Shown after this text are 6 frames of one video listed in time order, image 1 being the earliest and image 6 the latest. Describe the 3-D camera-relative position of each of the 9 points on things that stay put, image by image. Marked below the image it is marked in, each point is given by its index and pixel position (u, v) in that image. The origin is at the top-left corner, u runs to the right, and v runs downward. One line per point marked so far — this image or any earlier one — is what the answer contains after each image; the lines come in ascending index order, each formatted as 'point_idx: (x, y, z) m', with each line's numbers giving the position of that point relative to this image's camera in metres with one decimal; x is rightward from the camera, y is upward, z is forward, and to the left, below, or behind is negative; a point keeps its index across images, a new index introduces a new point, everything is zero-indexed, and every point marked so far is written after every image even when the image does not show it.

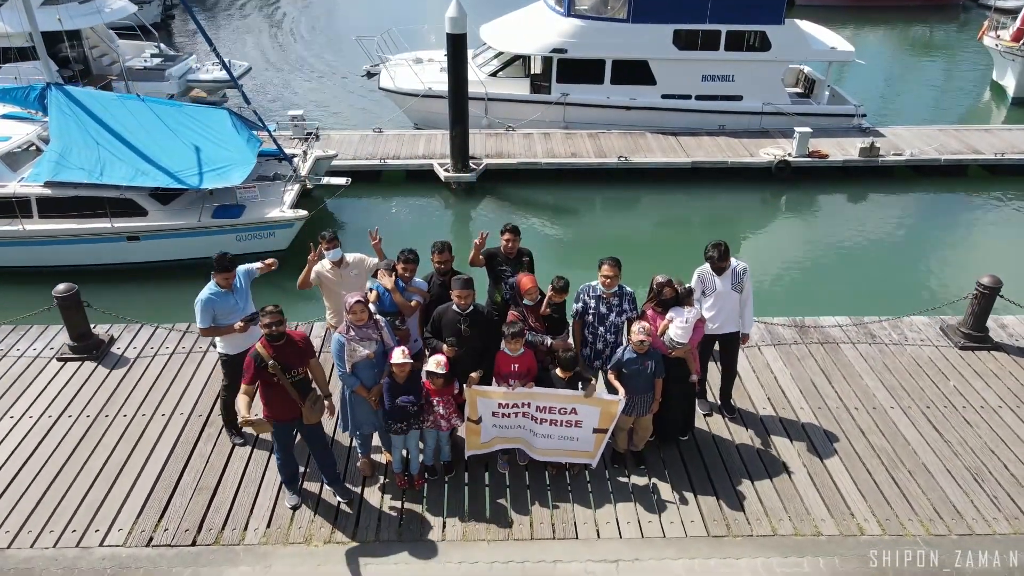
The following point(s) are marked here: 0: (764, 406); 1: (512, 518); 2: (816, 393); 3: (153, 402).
0: (+1.8, -0.9, +5.4) m
1: (0.0, -1.3, +4.4) m
2: (+2.3, -0.8, +5.5) m
3: (-2.6, -0.8, +5.3) m
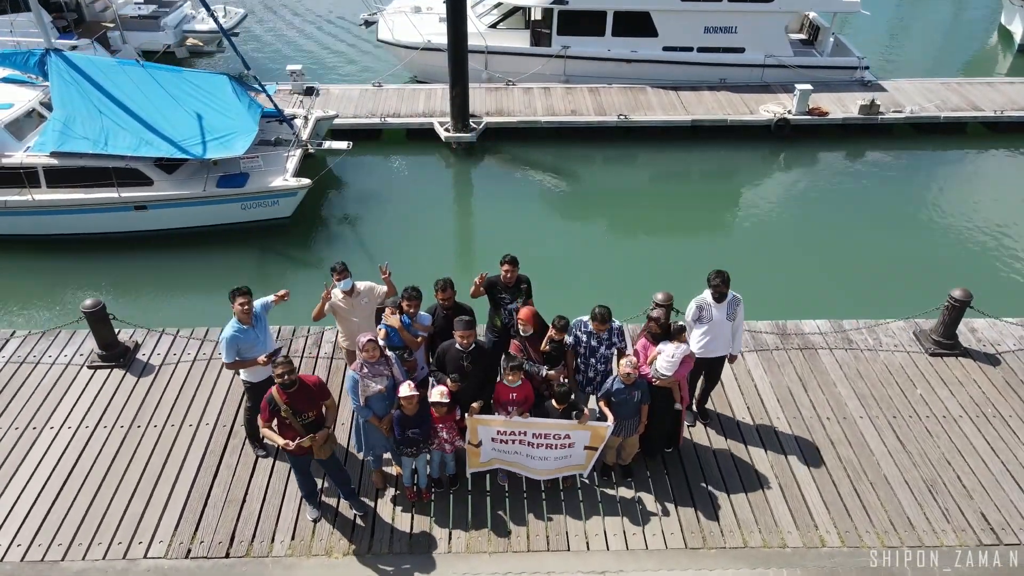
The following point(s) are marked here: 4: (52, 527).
0: (+1.8, -1.0, +5.8) m
1: (0.0, -1.6, +4.9) m
2: (+2.2, -0.9, +5.9) m
3: (-2.6, -1.0, +5.8) m
4: (-3.0, -1.6, +4.9) m
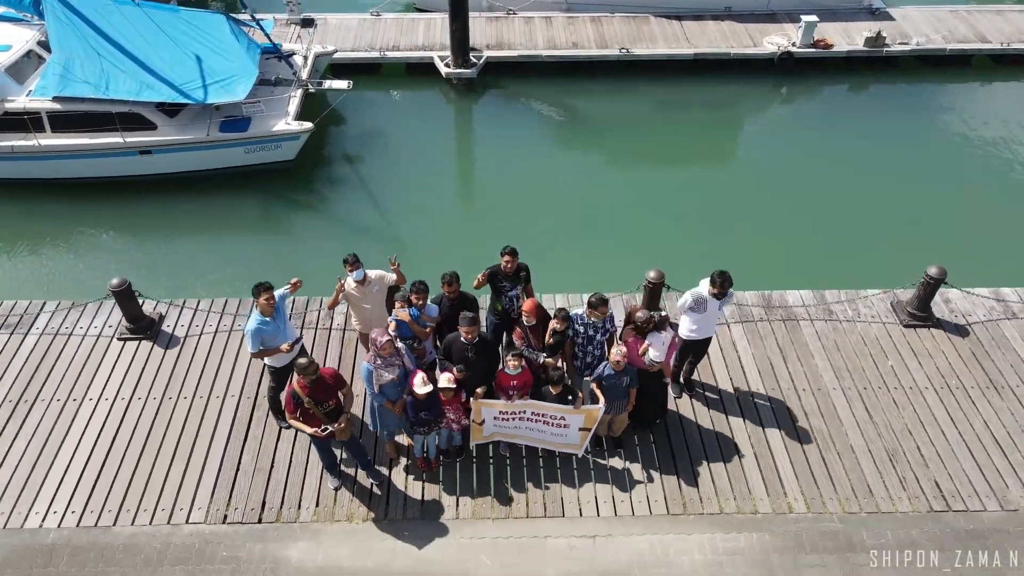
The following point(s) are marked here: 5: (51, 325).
0: (+1.8, -0.8, +6.3) m
1: (0.0, -1.5, +5.4) m
2: (+2.2, -0.7, +6.4) m
3: (-2.6, -0.8, +6.3) m
4: (-3.0, -1.5, +5.5) m
5: (-4.2, -0.3, +6.8) m
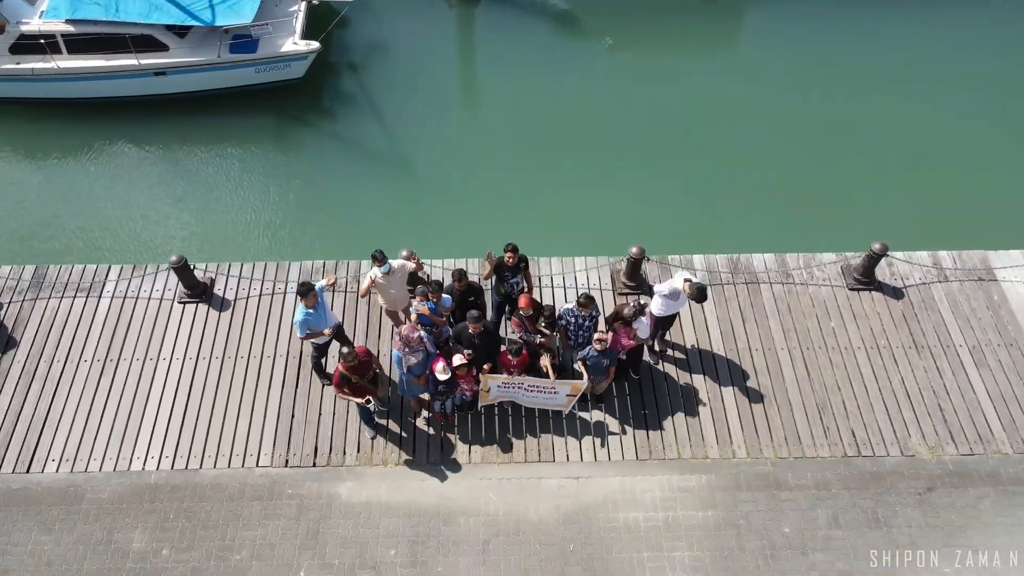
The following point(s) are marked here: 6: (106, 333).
0: (+1.8, -0.6, +7.5) m
1: (0.0, -1.4, +6.8) m
2: (+2.3, -0.5, +7.6) m
3: (-2.6, -0.6, +7.5) m
4: (-3.0, -1.4, +6.9) m
5: (-4.2, 0.0, +7.9) m
6: (-4.1, -0.5, +7.6) m
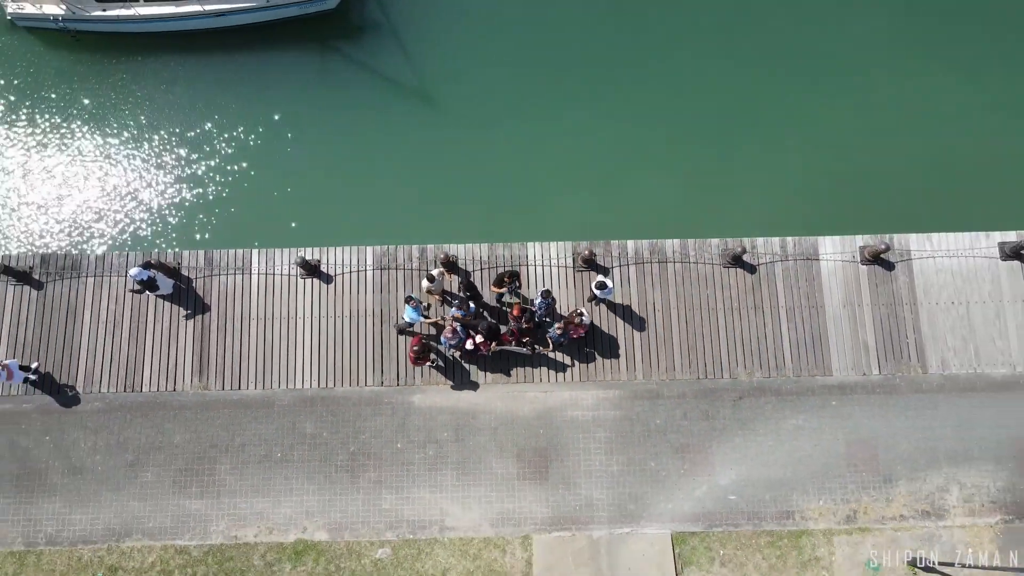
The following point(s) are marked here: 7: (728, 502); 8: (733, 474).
0: (+1.8, -0.3, +12.3) m
1: (0.0, -1.3, +12.0) m
2: (+2.2, -0.1, +12.3) m
3: (-2.6, -0.3, +12.3) m
4: (-3.1, -1.3, +12.1) m
5: (-4.2, +0.4, +12.5) m
6: (-4.2, -0.2, +12.4) m
7: (+3.3, -3.3, +11.4) m
8: (+3.4, -2.9, +11.5) m
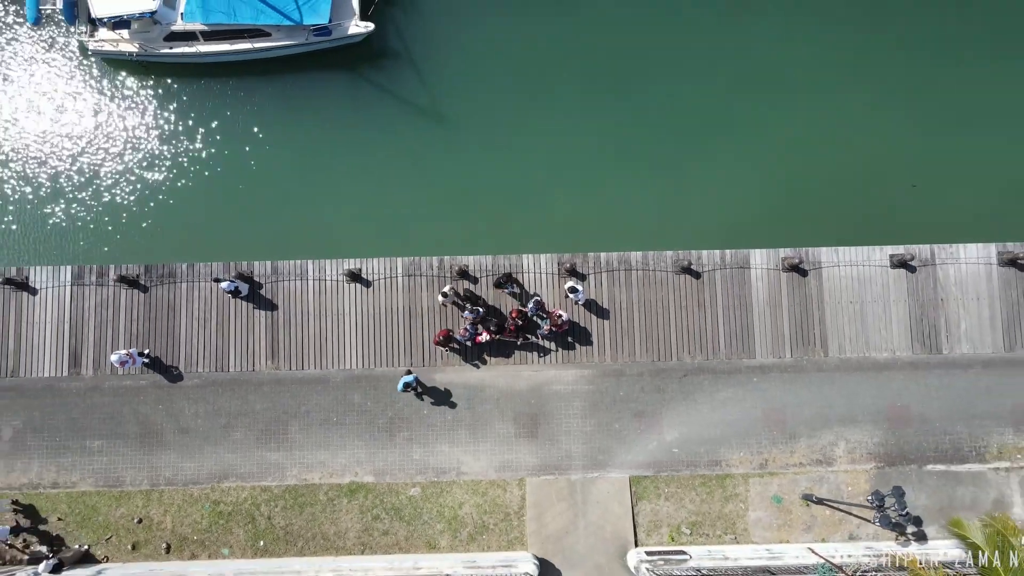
0: (+1.8, -0.3, +15.9) m
1: (-0.1, -1.4, +15.7) m
2: (+2.2, -0.2, +15.9) m
3: (-2.7, -0.4, +15.9) m
4: (-3.1, -1.4, +15.8) m
5: (-4.3, +0.3, +16.0) m
6: (-4.2, -0.3, +16.0) m
7: (+3.3, -3.4, +15.2) m
8: (+3.4, -3.0, +15.3) m
